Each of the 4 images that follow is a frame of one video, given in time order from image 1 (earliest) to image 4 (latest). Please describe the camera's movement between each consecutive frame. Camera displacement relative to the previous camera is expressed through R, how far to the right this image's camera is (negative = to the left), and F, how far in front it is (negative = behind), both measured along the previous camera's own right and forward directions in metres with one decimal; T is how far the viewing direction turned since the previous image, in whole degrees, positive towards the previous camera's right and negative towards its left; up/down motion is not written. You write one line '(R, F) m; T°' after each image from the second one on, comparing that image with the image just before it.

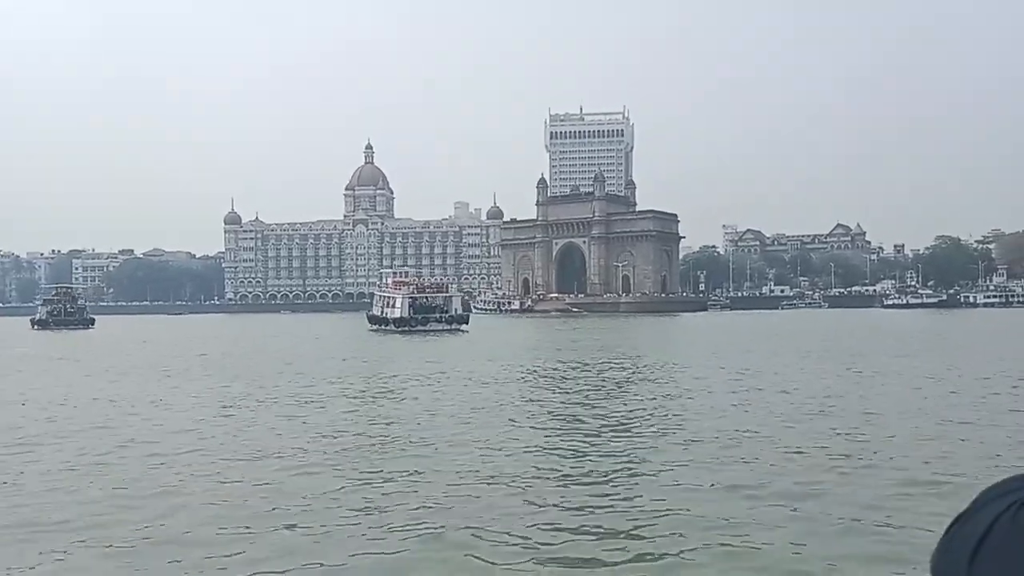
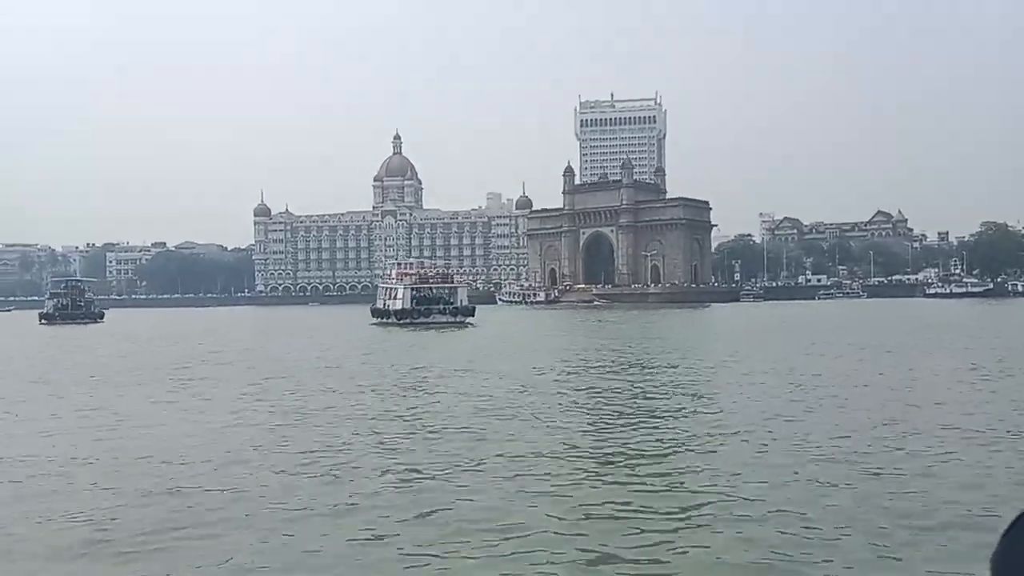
(+0.5, +1.0) m; -2°
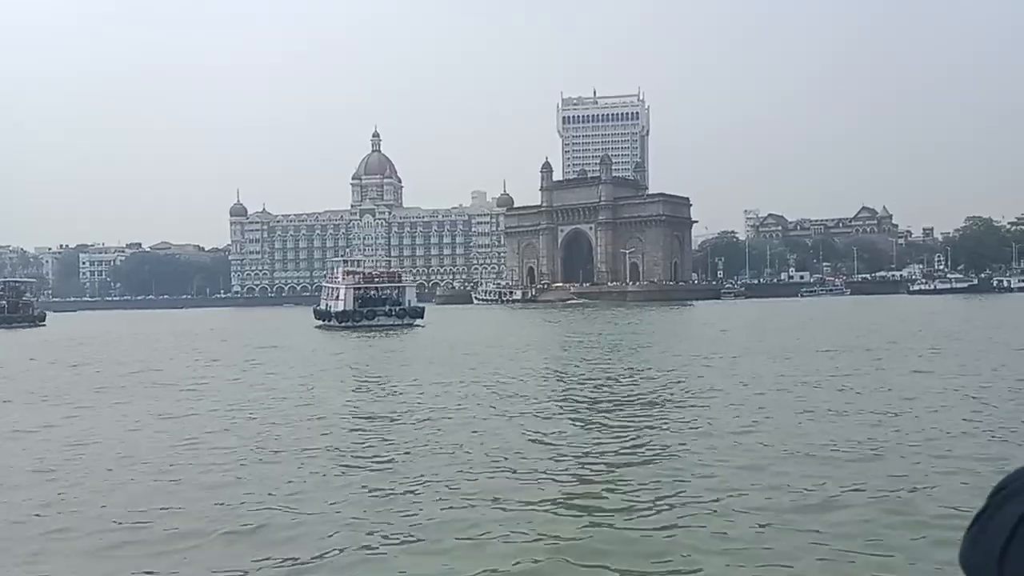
(+0.6, +1.2) m; +1°
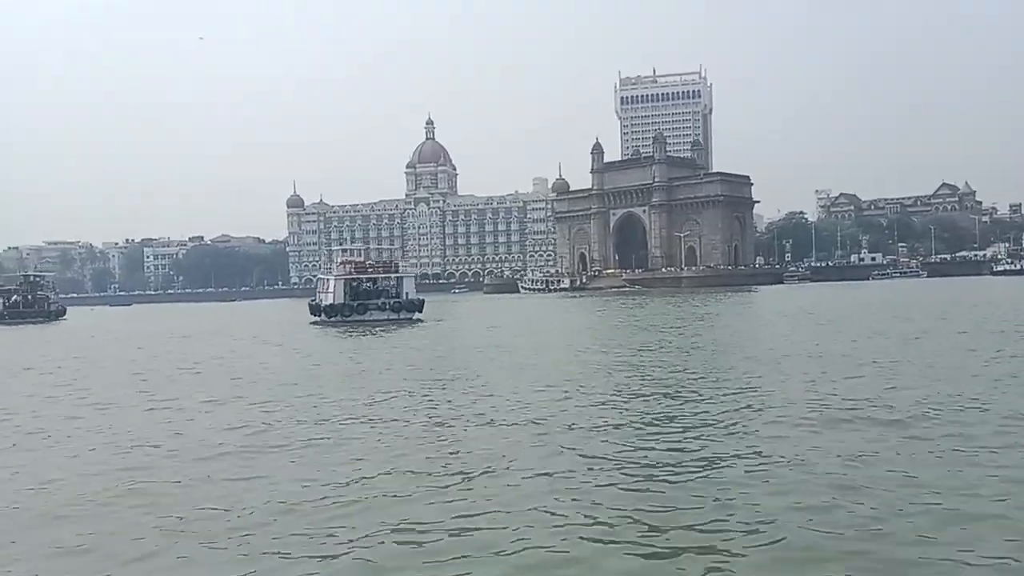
(+0.9, +1.7) m; -4°
